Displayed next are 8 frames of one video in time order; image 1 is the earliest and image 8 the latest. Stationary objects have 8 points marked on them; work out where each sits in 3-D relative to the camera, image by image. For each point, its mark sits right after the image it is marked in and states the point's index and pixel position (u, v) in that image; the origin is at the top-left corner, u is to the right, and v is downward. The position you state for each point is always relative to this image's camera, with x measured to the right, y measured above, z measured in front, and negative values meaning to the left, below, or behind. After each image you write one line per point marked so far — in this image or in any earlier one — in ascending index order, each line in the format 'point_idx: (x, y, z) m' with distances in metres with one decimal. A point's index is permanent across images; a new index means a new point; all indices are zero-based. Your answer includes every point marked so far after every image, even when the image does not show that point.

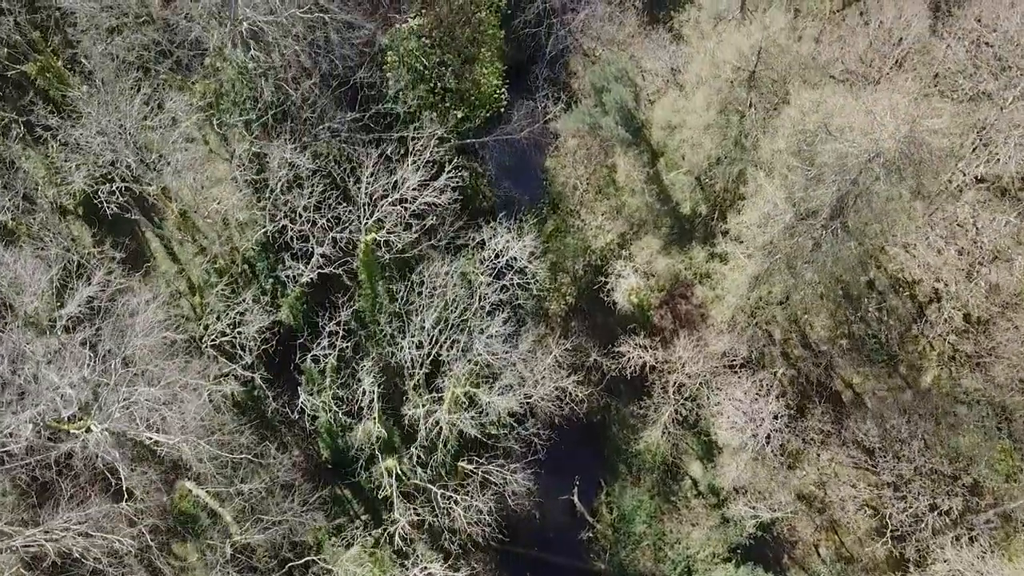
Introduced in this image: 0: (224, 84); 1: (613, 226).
0: (-5.3, +3.7, +15.7) m
1: (+2.2, +1.3, +18.0) m
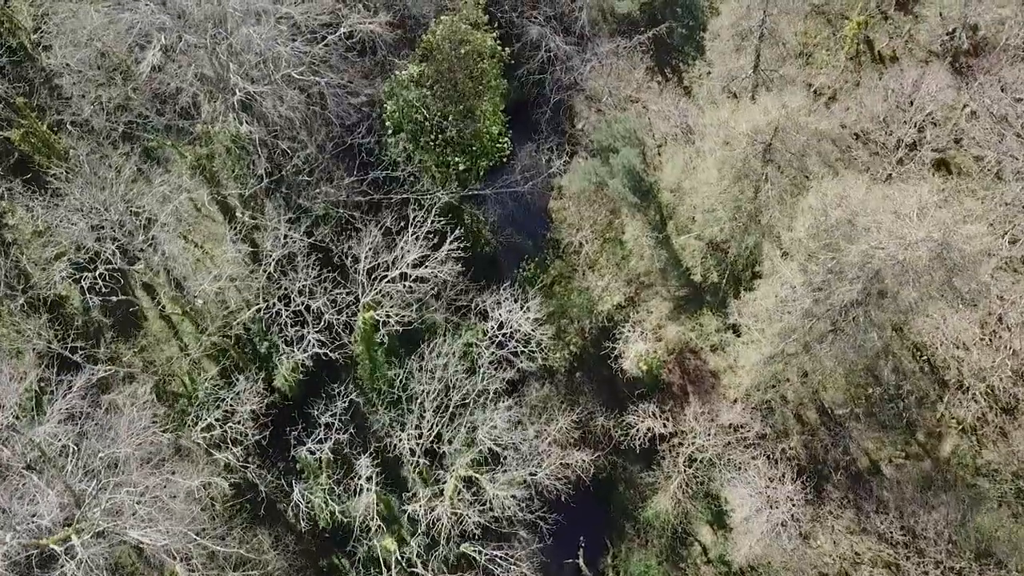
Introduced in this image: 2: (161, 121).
0: (-5.3, +2.4, +15.1) m
1: (+2.2, 0.0, +17.4) m
2: (-6.3, +2.7, +15.2) m
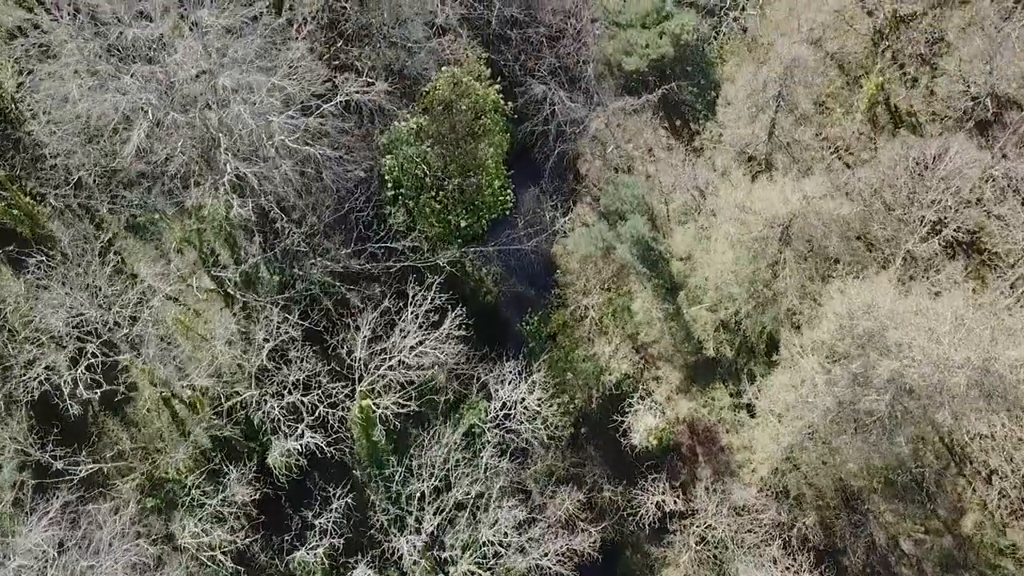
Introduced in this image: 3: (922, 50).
0: (-5.2, +1.0, +14.4) m
1: (+2.3, -1.4, +16.7) m
2: (-6.2, +1.3, +14.5) m
3: (+8.4, +4.7, +17.1) m
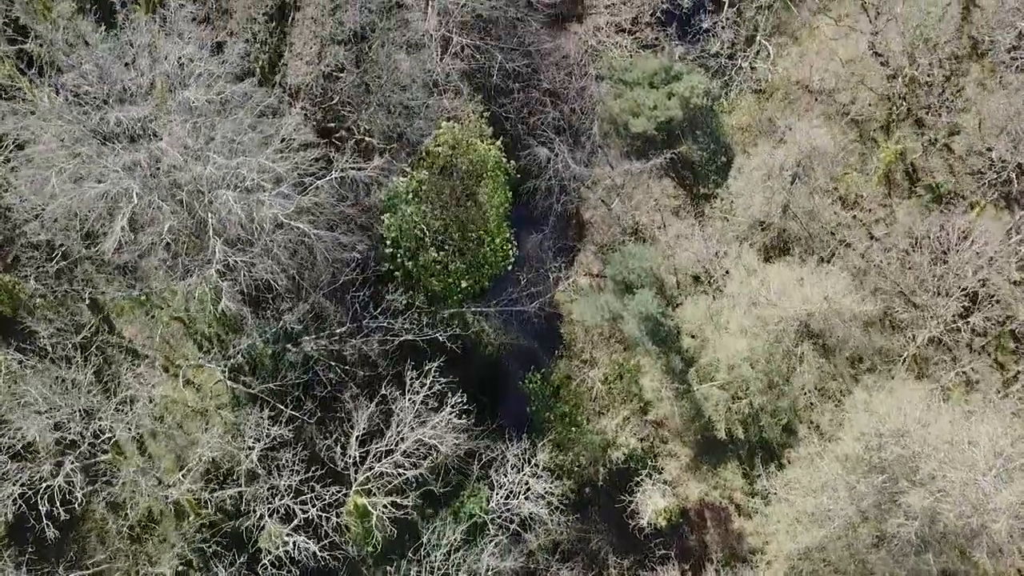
0: (-5.1, -0.4, +13.7) m
1: (+2.4, -2.8, +16.0) m
2: (-6.1, -0.1, +13.8) m
3: (+8.4, +3.3, +16.4) m
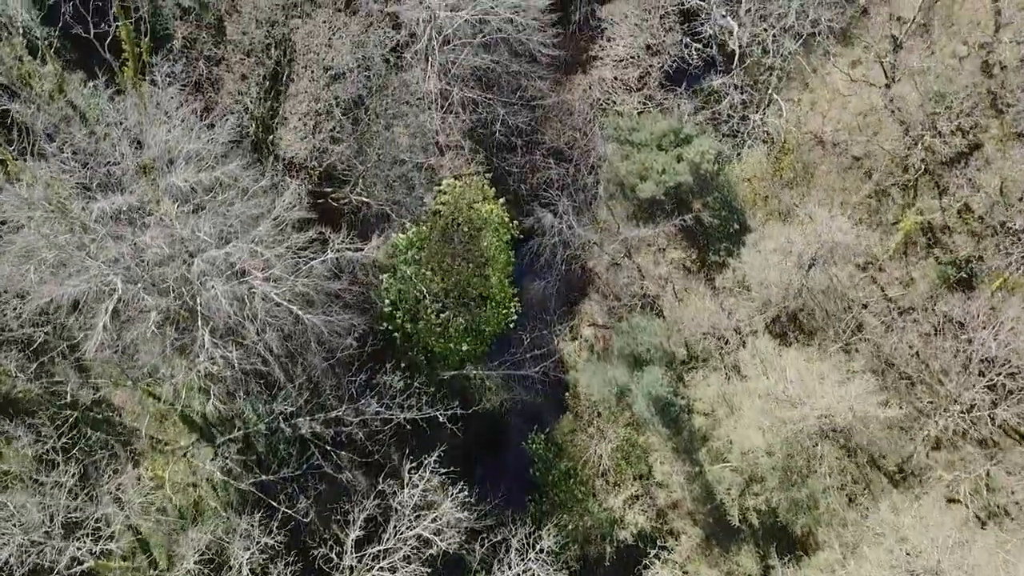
0: (-5.1, -1.8, +13.1) m
1: (+2.4, -4.1, +15.4) m
2: (-6.1, -1.4, +13.2) m
3: (+8.5, +1.9, +15.8) m
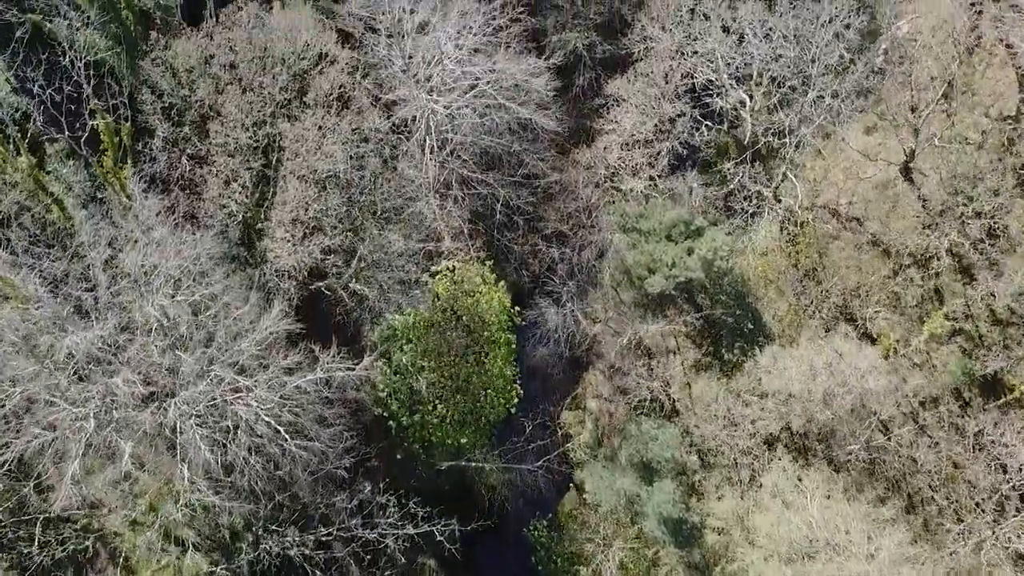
0: (-5.0, -3.6, +12.2) m
1: (+2.5, -6.0, +14.5) m
2: (-6.1, -3.3, +12.4) m
3: (+8.5, +0.1, +14.9) m
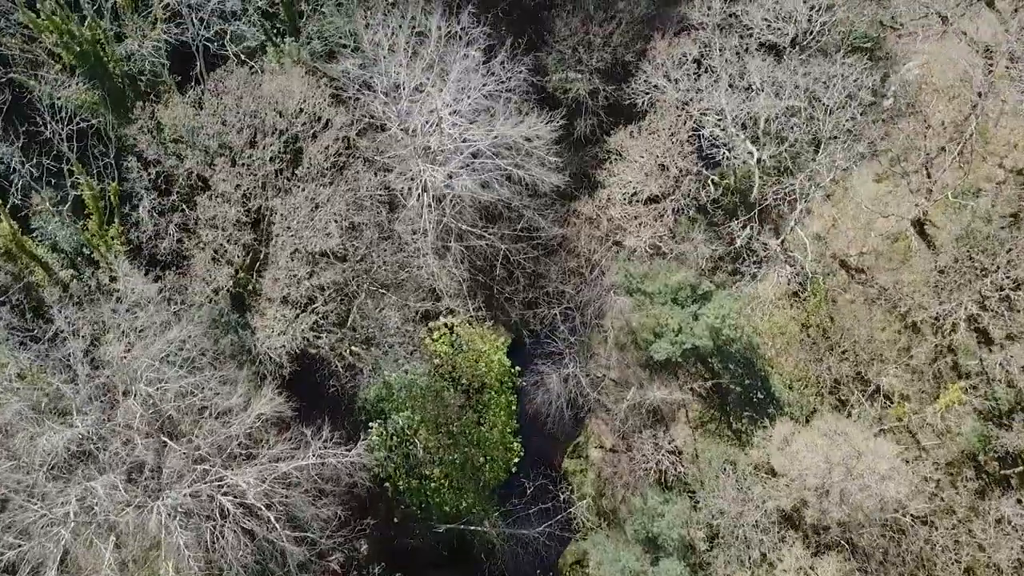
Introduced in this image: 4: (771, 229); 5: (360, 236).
0: (-5.0, -4.8, +11.7) m
1: (+2.5, -7.1, +14.0) m
2: (-6.0, -4.4, +11.8) m
3: (+8.5, -1.1, +14.4) m
4: (+5.0, +0.8, +15.7) m
5: (-2.5, +0.9, +13.9) m
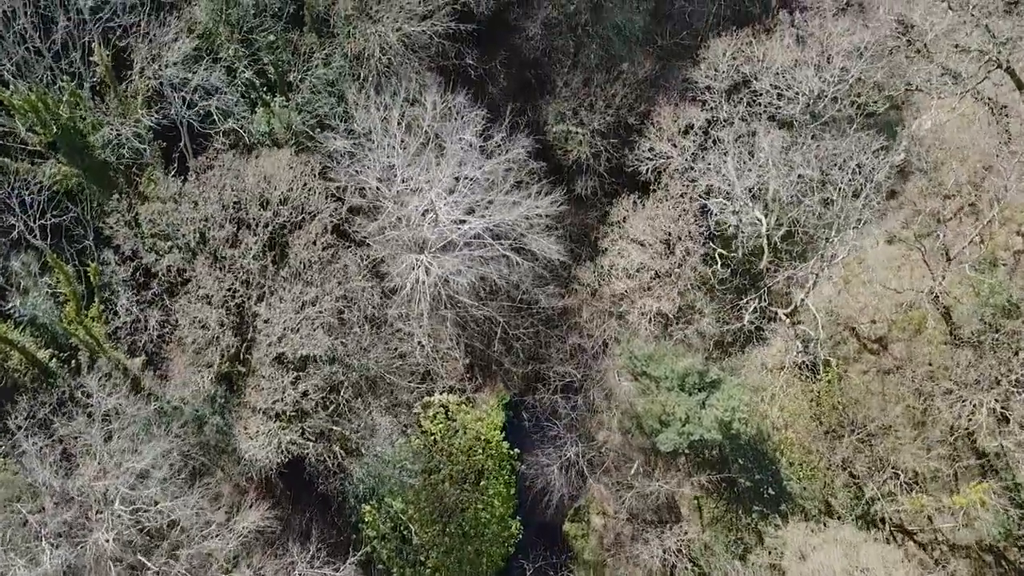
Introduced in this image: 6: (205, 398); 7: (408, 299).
0: (-5.1, -6.2, +11.0) m
1: (+2.5, -8.6, +13.2) m
2: (-6.1, -5.9, +11.1) m
3: (+8.5, -2.5, +13.7) m
4: (+5.0, -0.7, +15.0) m
5: (-2.5, -0.6, +13.2) m
6: (-4.5, -1.5, +12.6) m
7: (-1.7, -0.2, +13.8) m
